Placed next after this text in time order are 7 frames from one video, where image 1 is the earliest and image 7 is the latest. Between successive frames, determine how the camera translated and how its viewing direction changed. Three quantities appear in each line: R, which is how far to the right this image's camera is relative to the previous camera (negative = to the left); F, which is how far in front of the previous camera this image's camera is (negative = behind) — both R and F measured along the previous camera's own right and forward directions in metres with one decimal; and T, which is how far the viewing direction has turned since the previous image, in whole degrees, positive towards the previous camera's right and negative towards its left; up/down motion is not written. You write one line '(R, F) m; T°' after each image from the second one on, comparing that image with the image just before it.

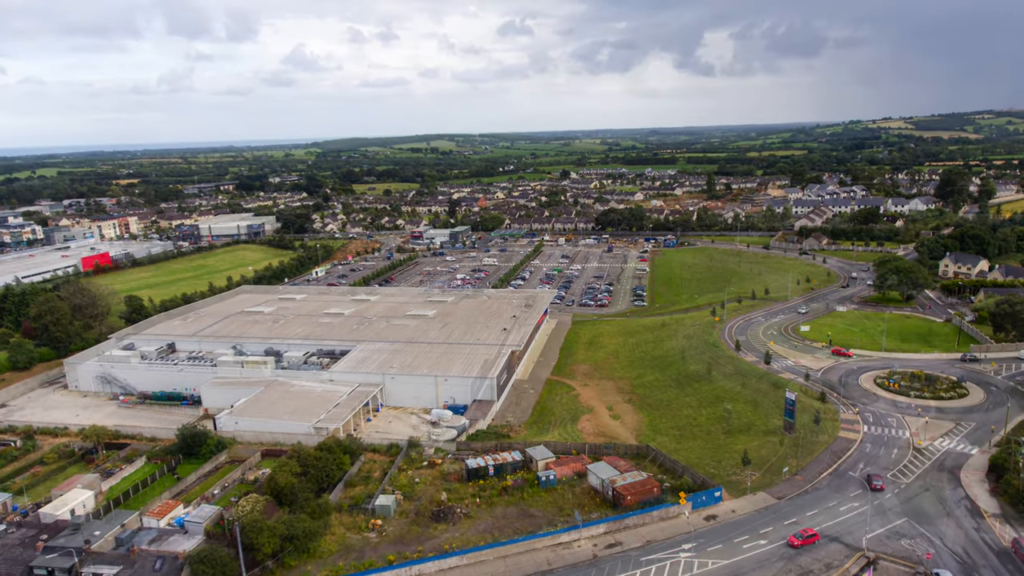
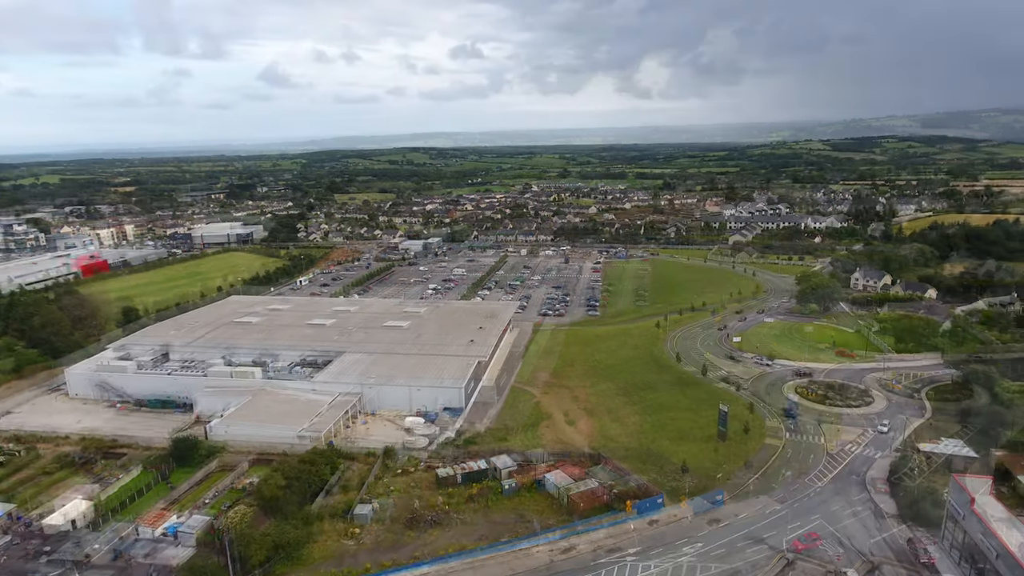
(+0.8, -2.7) m; +1°
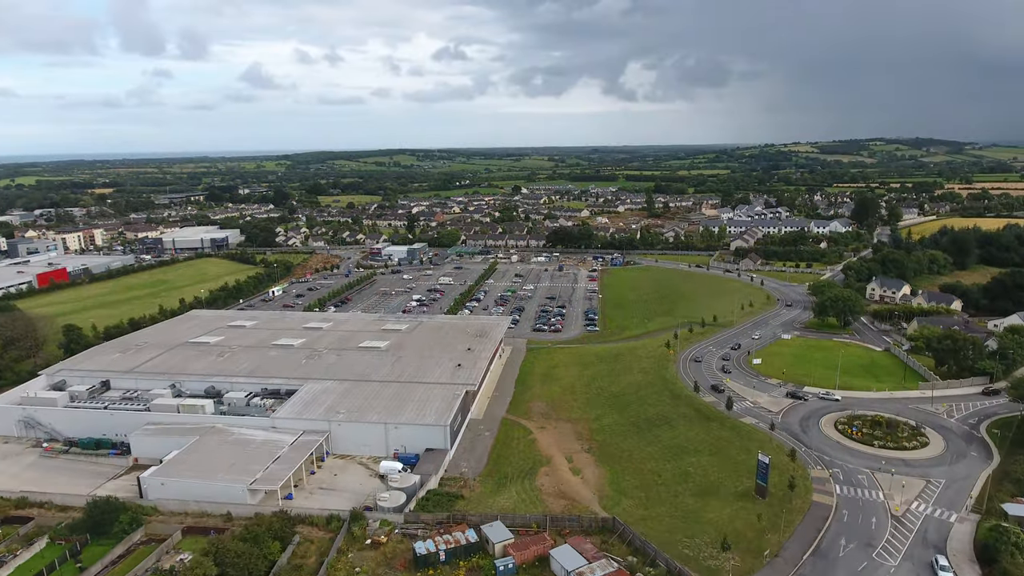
(-0.2, +4.0) m; +1°
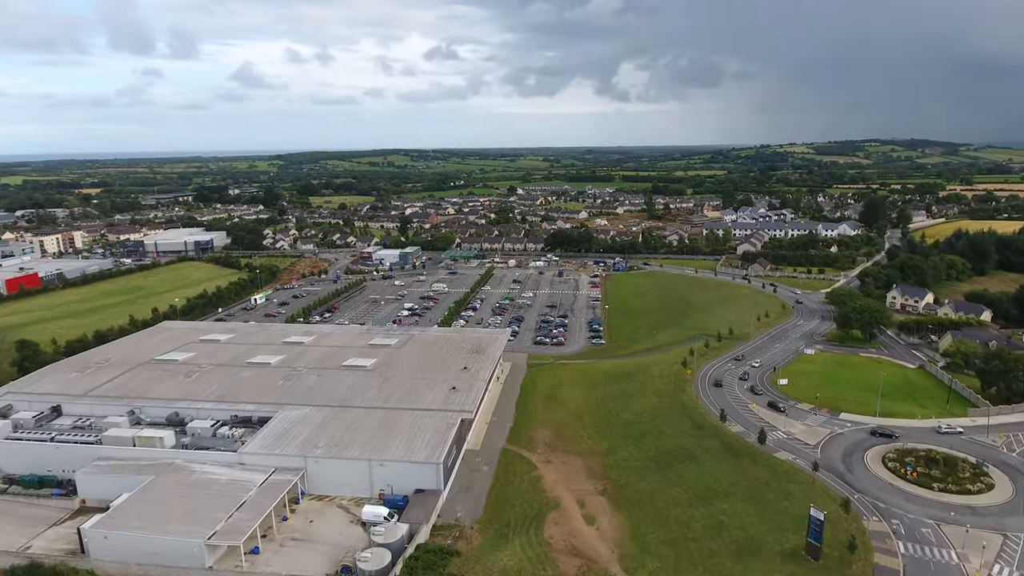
(-0.3, +3.0) m; 0°
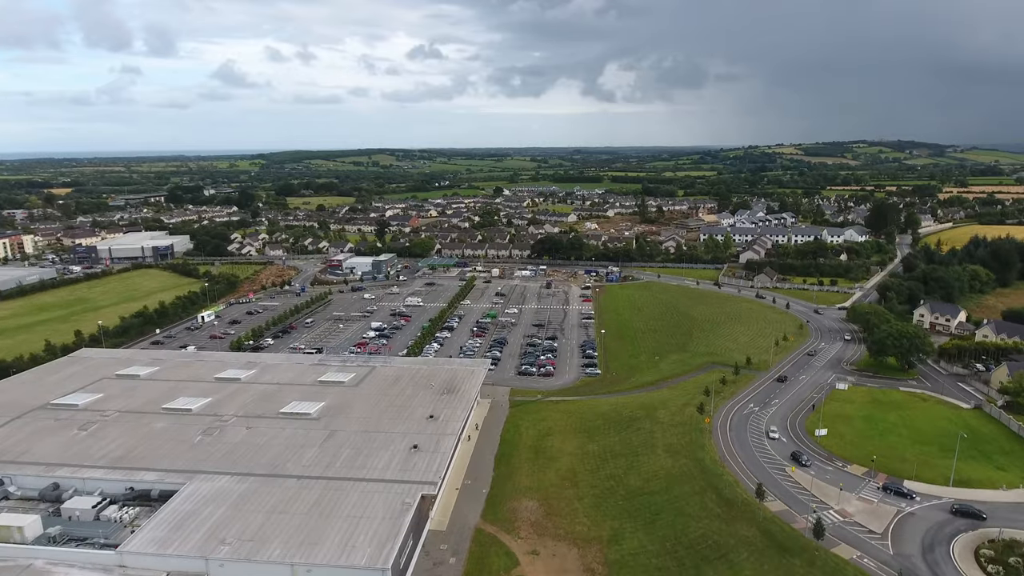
(+0.4, +5.3) m; +1°
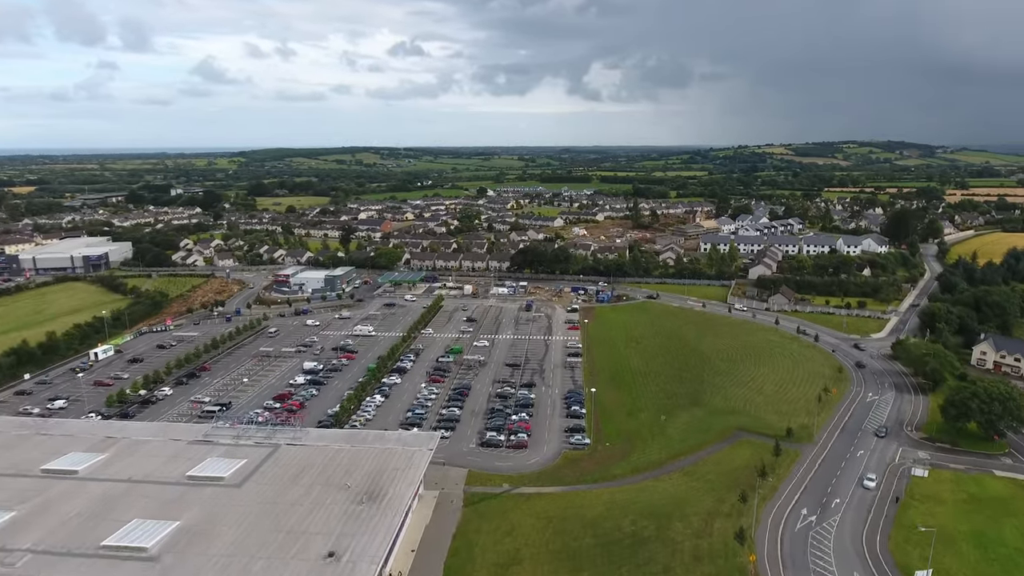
(+1.0, +7.9) m; +1°
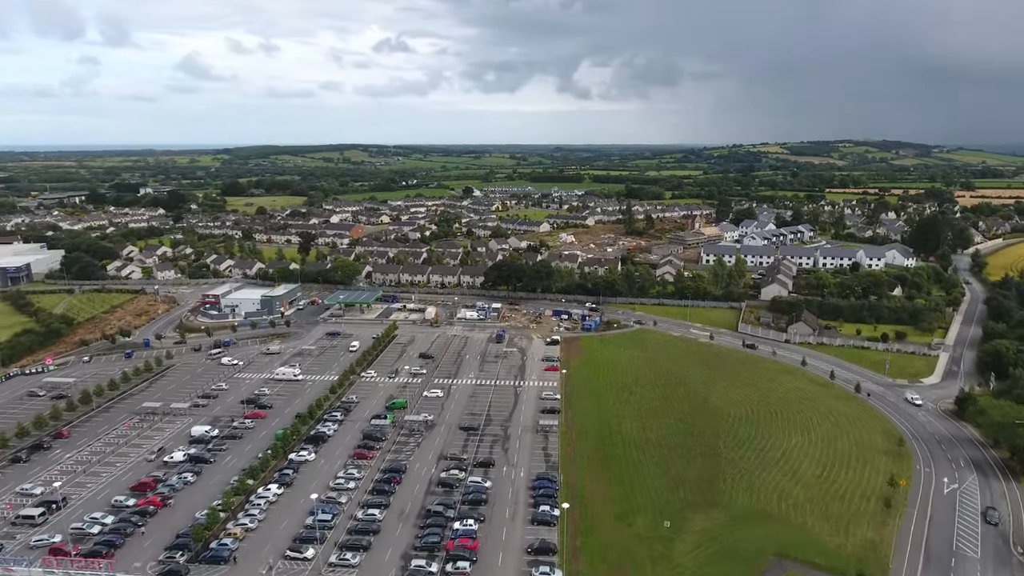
(+1.5, +7.6) m; +1°
